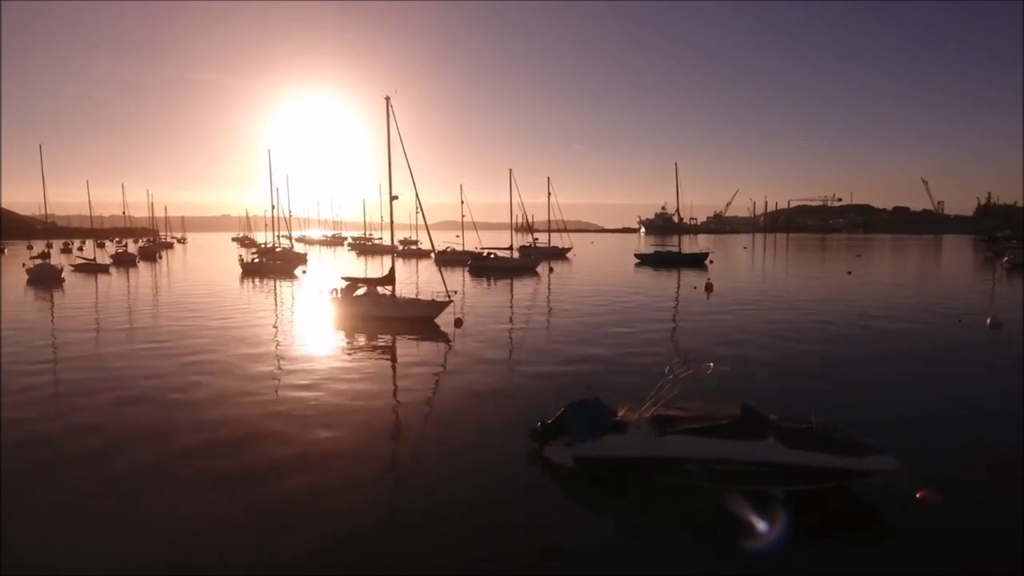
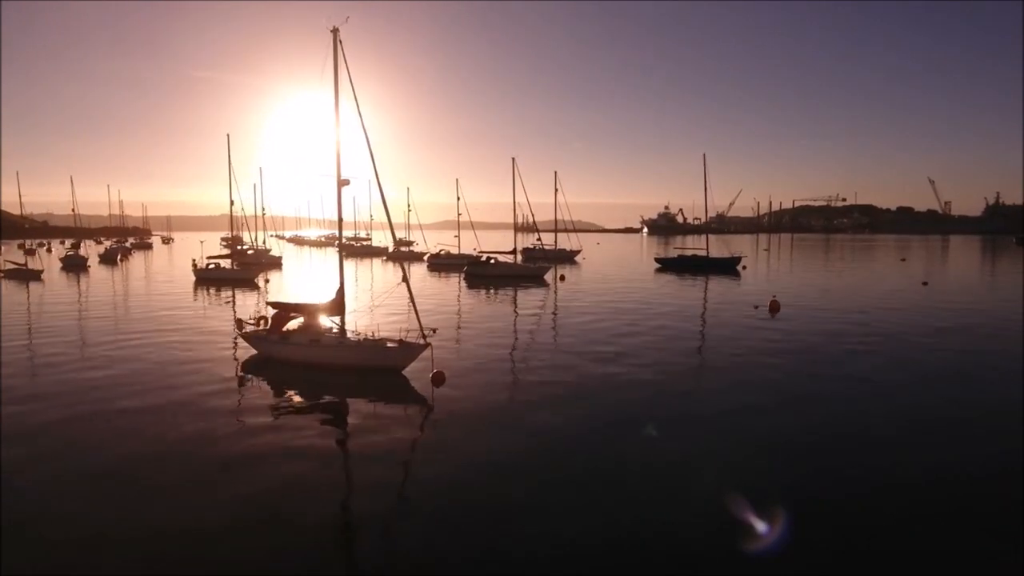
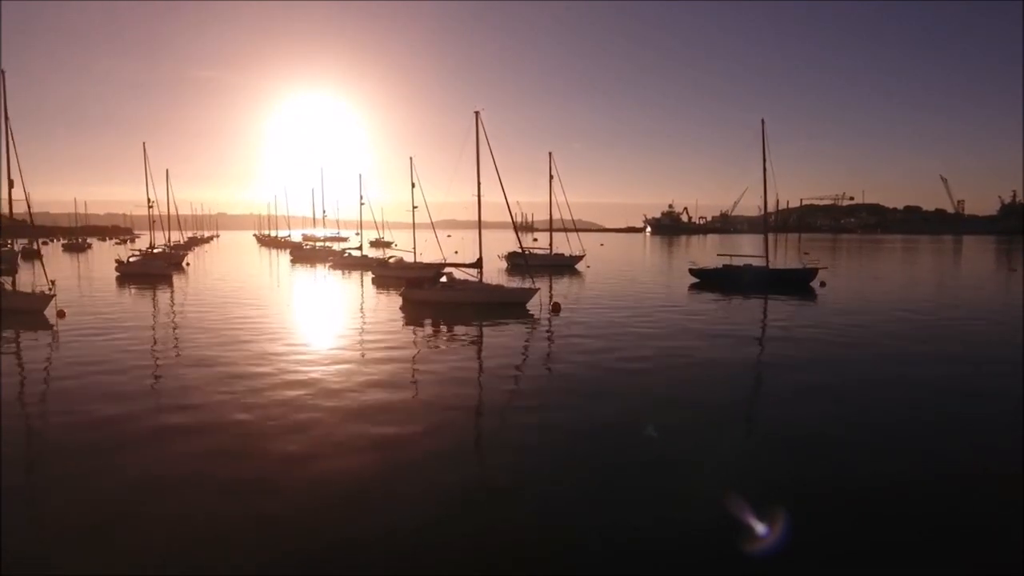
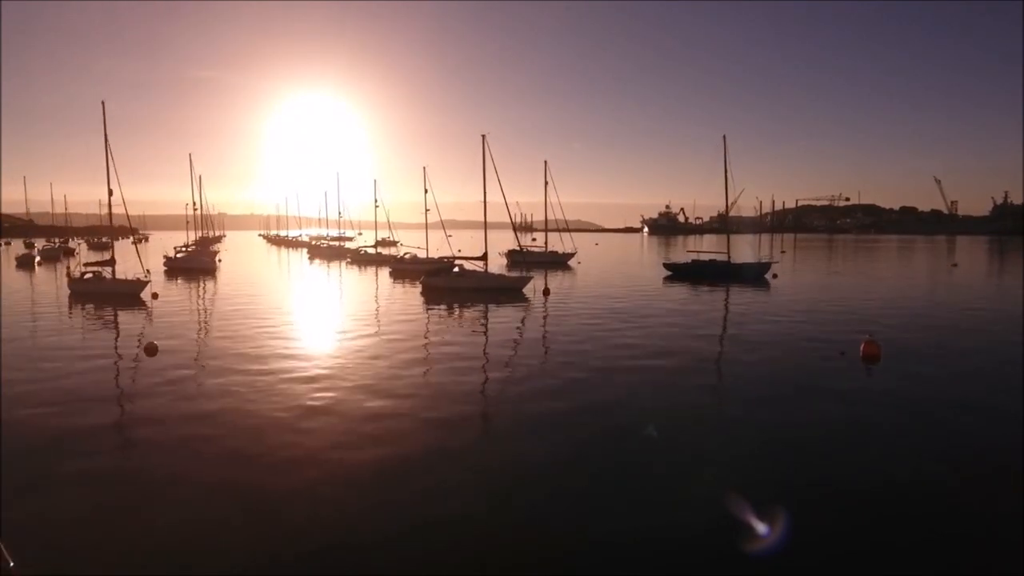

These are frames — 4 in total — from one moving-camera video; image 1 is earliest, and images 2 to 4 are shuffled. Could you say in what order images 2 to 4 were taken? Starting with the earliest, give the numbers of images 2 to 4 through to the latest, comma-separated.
2, 4, 3
